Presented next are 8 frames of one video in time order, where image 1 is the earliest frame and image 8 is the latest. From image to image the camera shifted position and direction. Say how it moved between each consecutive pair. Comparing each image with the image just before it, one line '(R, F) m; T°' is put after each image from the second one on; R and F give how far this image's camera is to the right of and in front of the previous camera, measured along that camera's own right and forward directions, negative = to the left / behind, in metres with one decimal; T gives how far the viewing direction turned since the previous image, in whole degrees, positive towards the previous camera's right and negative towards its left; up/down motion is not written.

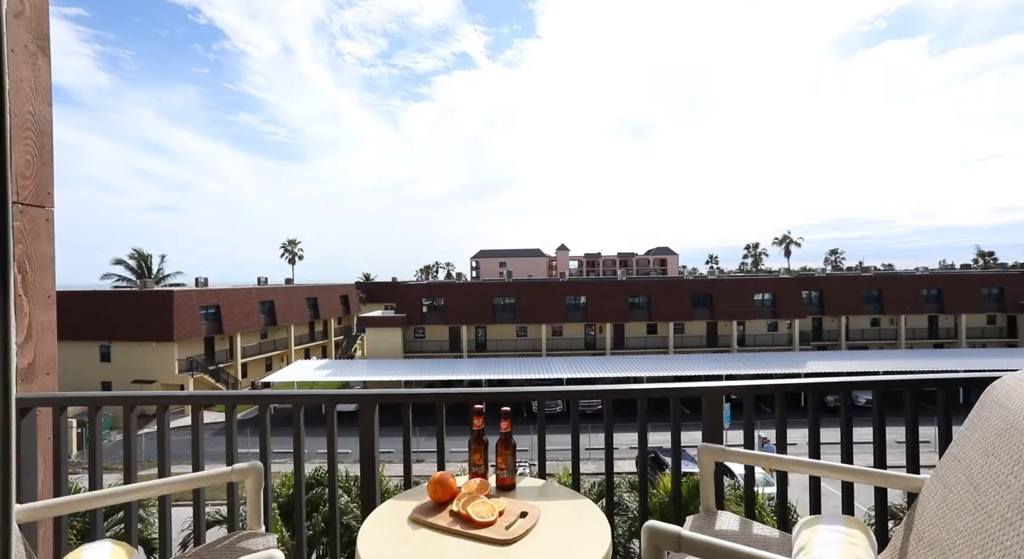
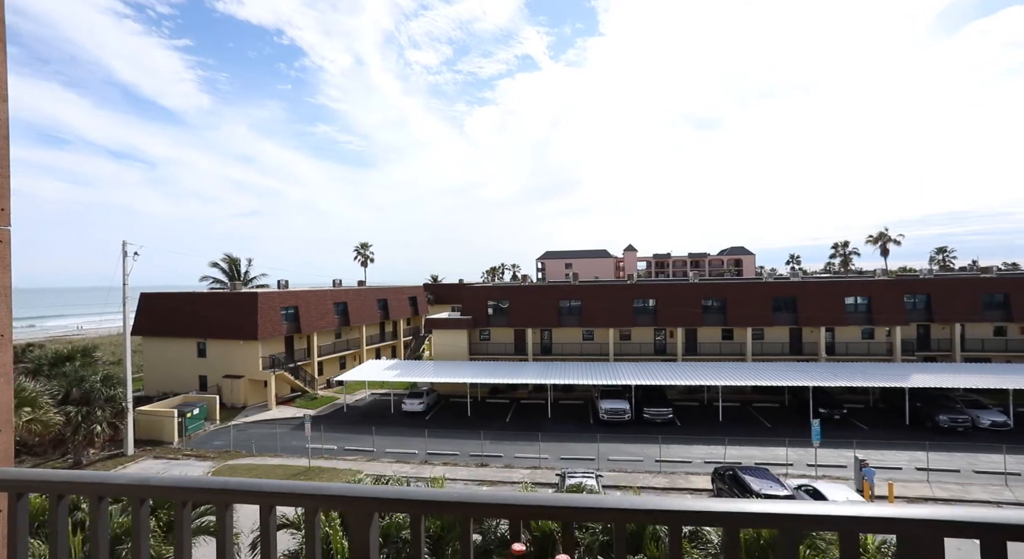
(0.0, +0.2) m; -6°
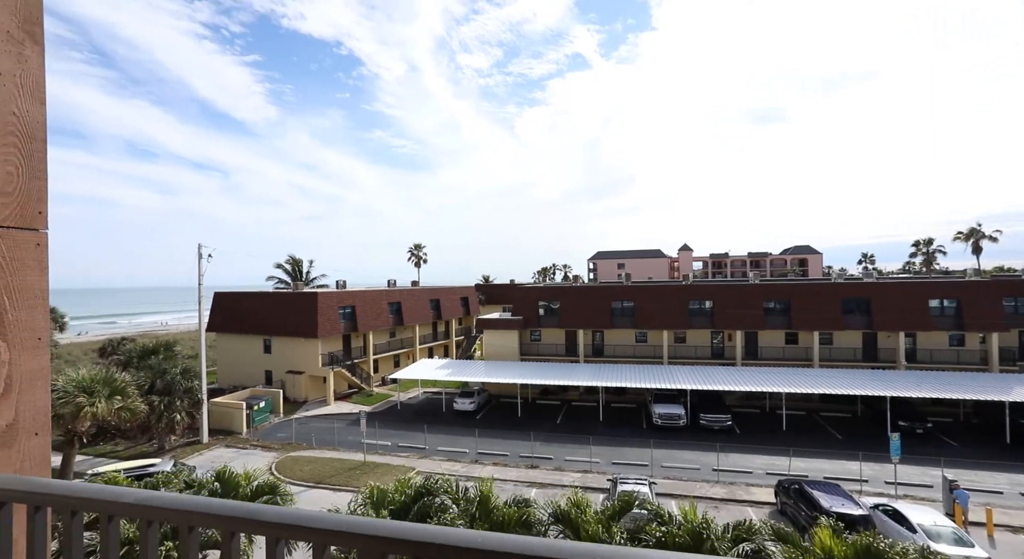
(0.0, +0.1) m; -5°
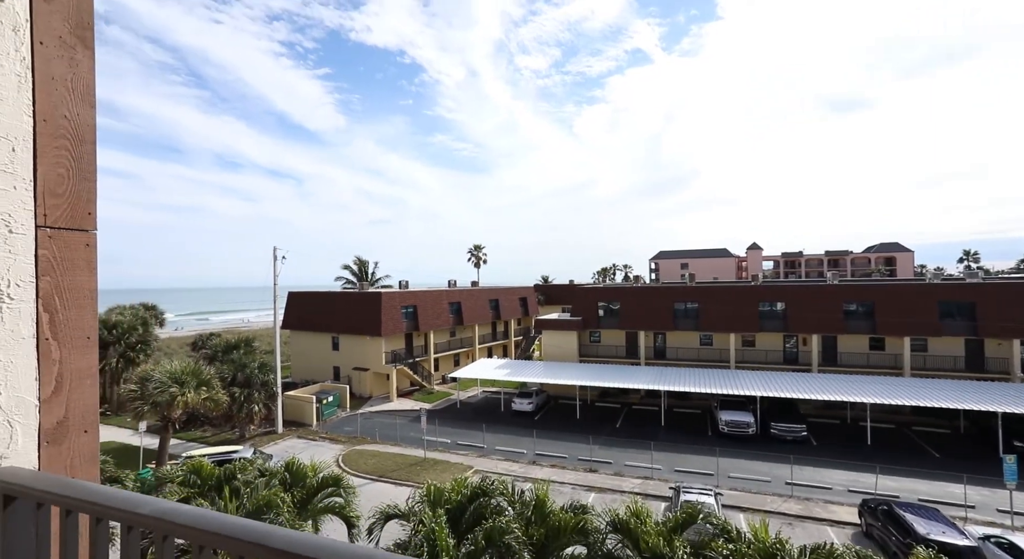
(0.0, +0.2) m; -6°
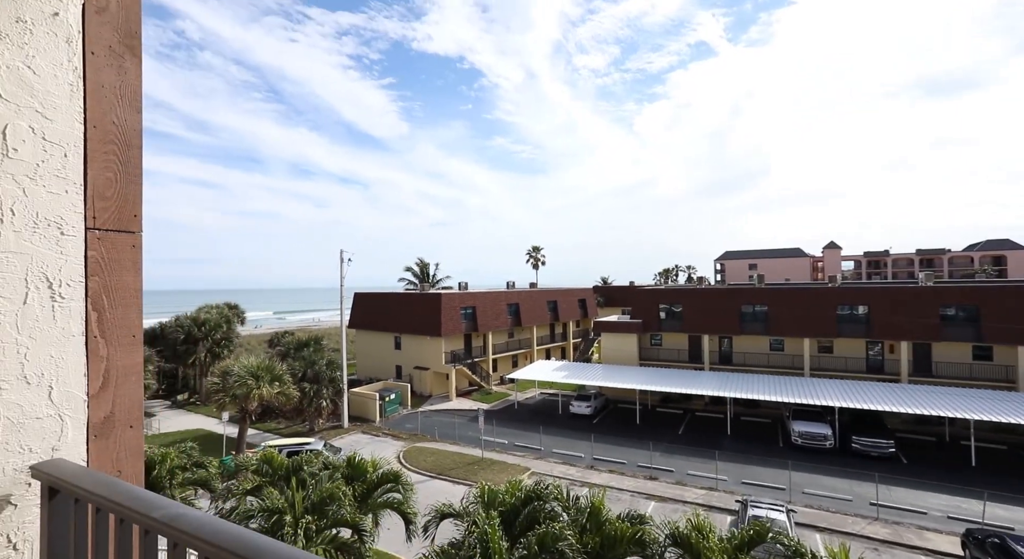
(0.0, +0.3) m; -6°
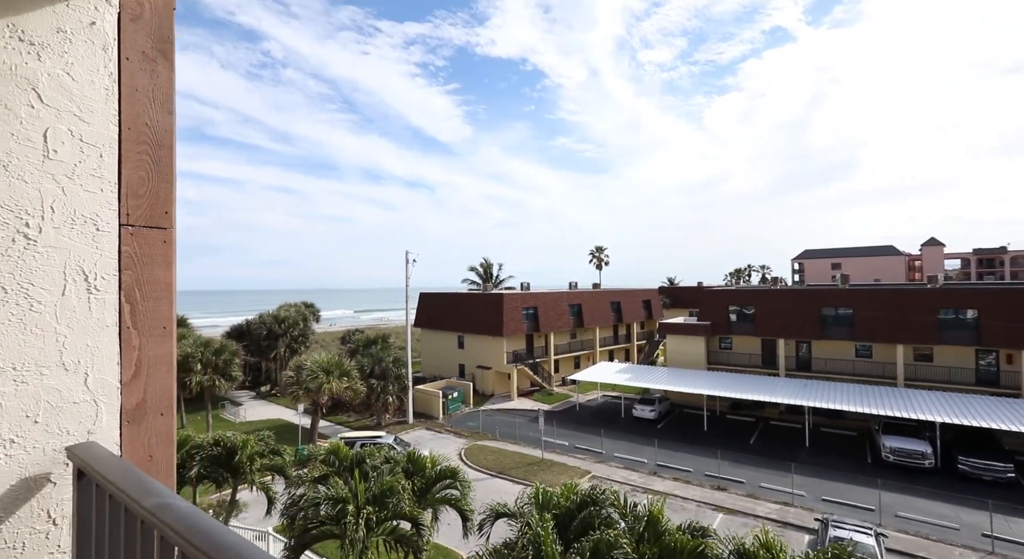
(0.0, +0.4) m; -6°
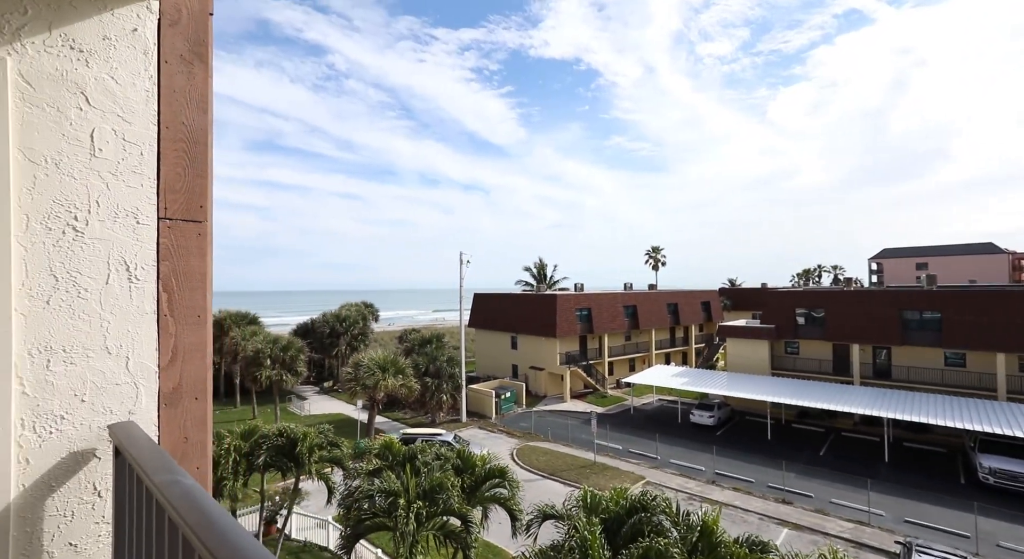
(0.0, +0.4) m; -5°
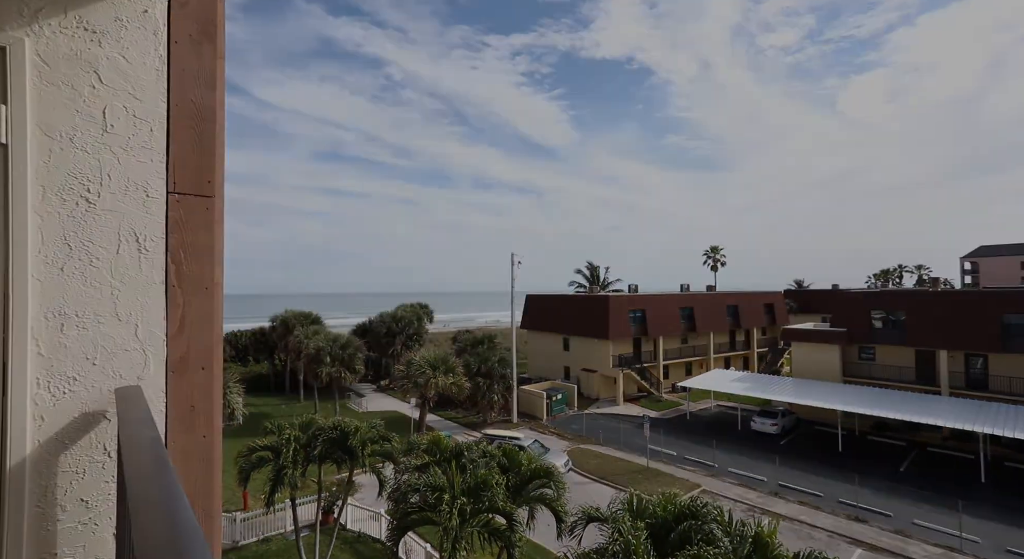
(0.0, +0.5) m; -5°
